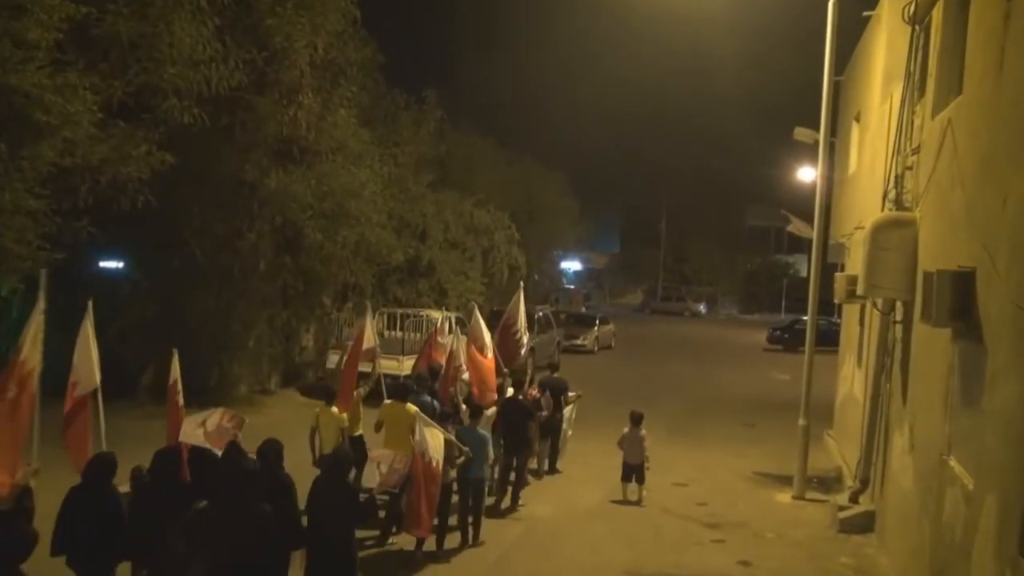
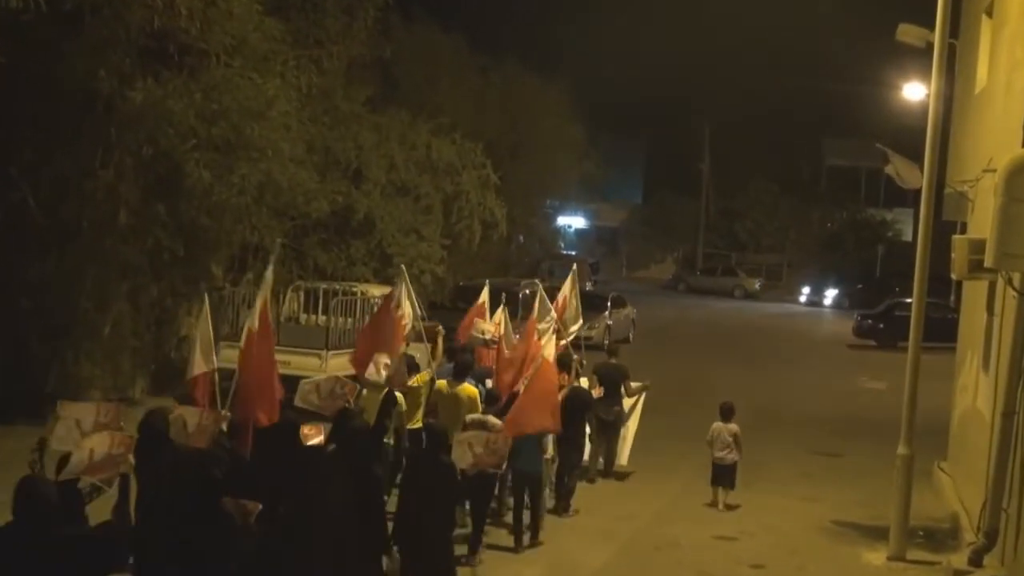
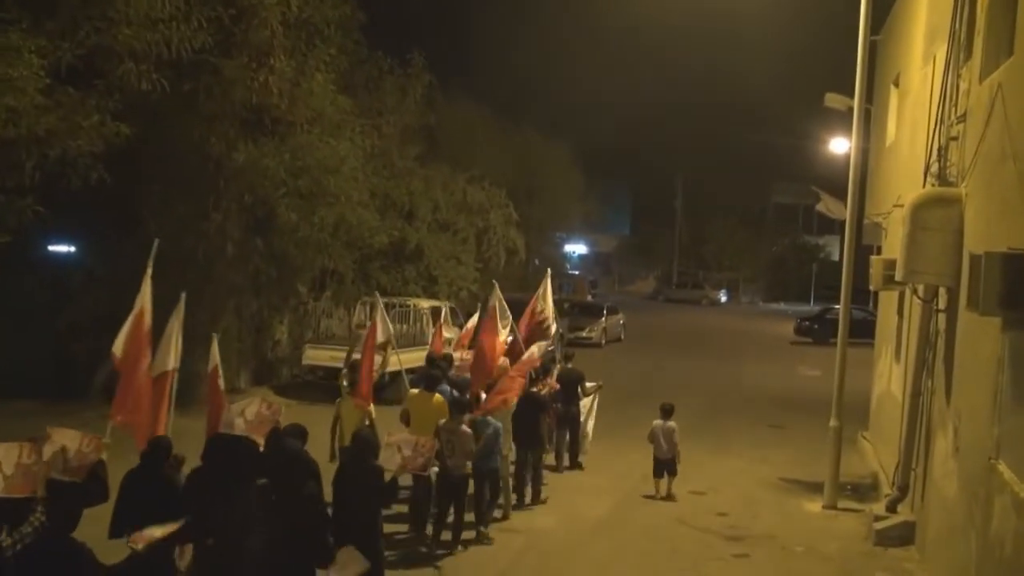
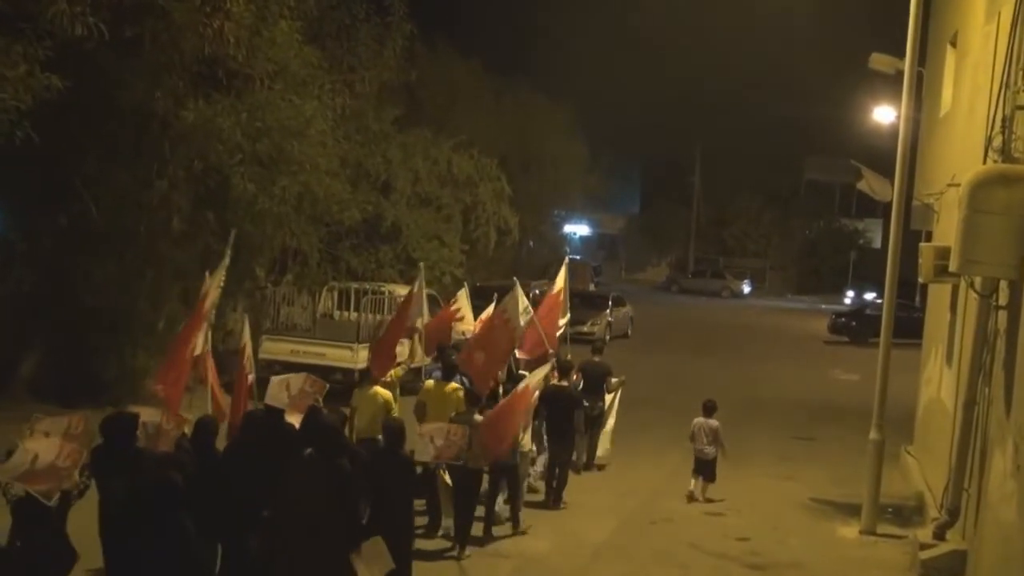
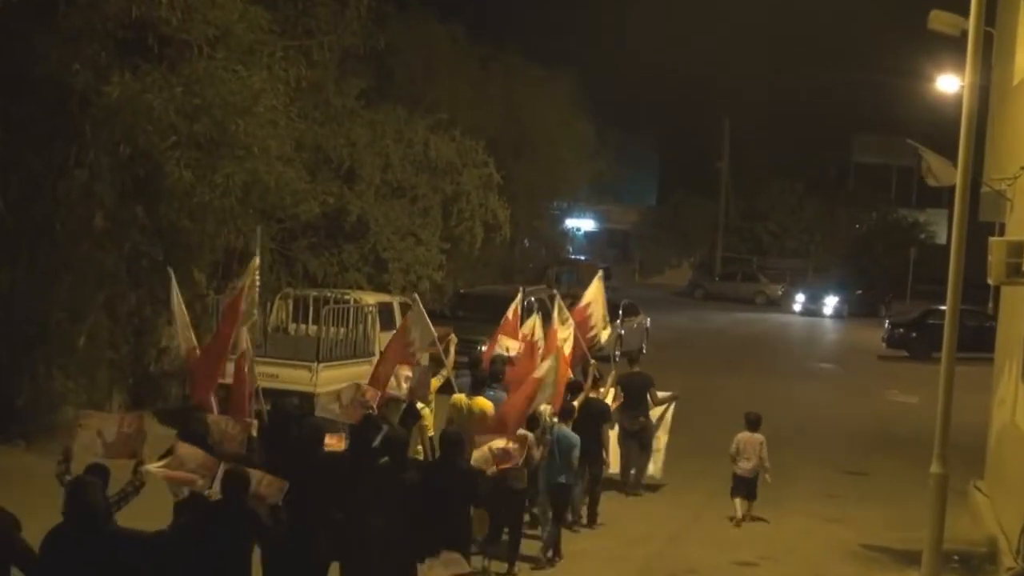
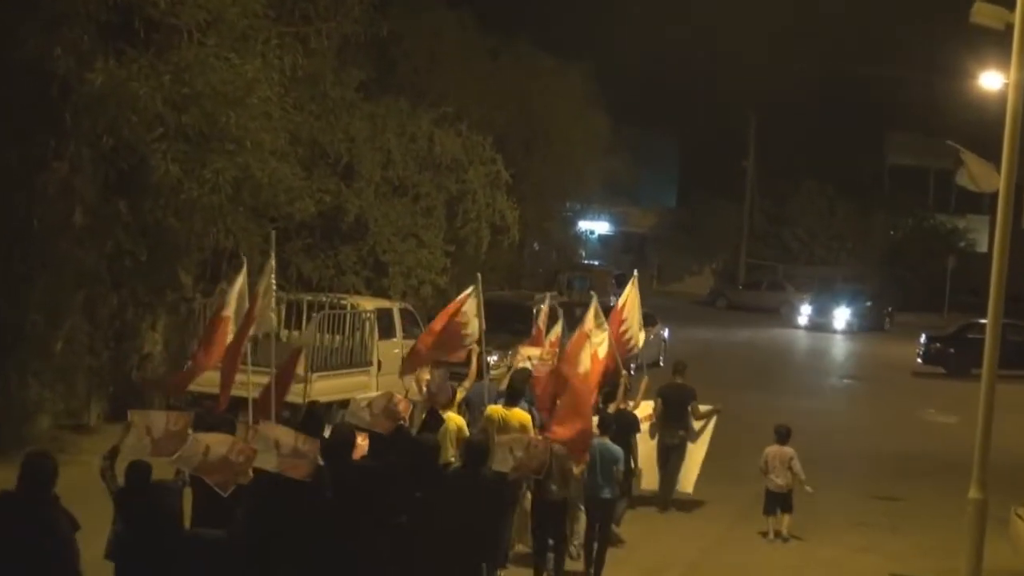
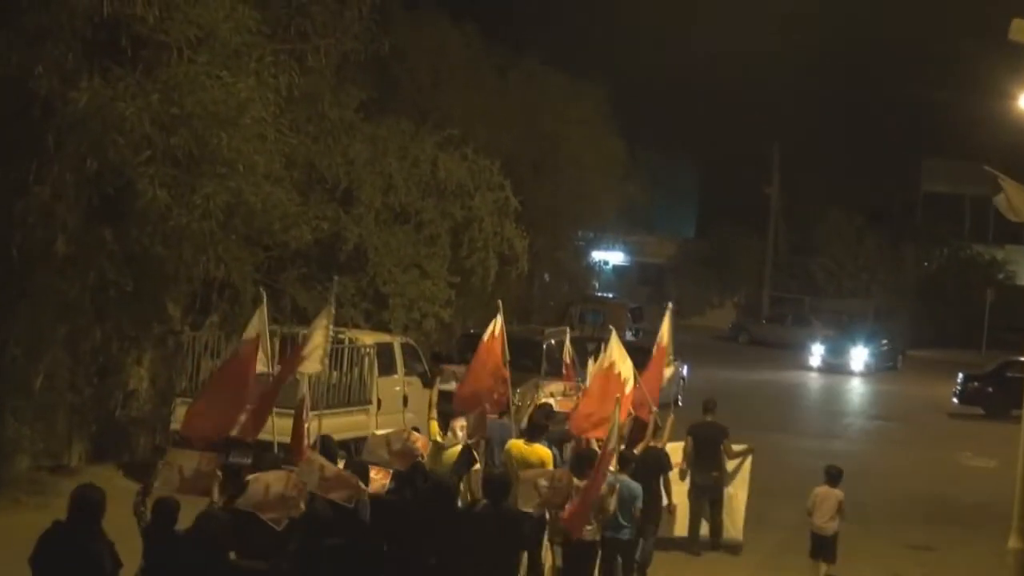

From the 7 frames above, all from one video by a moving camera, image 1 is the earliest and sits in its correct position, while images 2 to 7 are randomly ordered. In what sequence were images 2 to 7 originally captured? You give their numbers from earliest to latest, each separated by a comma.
3, 4, 2, 5, 6, 7
